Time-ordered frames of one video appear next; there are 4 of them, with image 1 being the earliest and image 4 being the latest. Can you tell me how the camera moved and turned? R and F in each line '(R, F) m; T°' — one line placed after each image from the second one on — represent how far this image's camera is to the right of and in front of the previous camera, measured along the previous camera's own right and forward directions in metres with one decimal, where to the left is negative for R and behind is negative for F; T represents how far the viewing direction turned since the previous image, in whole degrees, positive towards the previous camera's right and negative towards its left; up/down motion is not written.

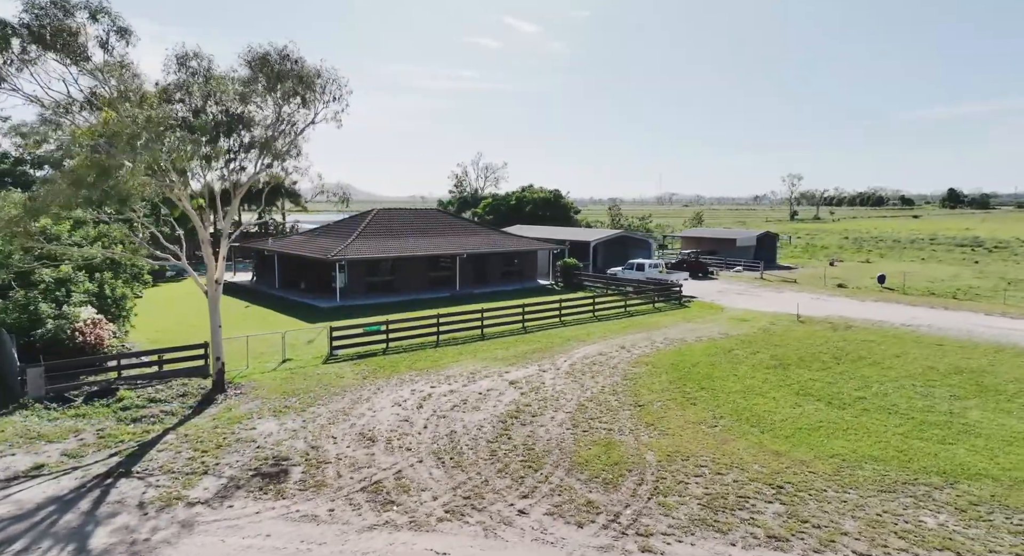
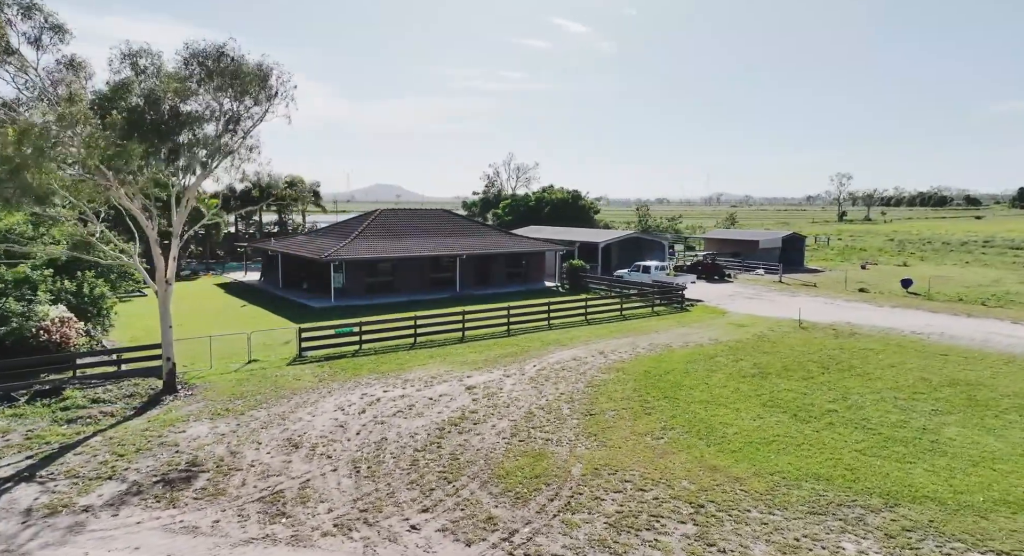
(+1.7, +0.4) m; -3°
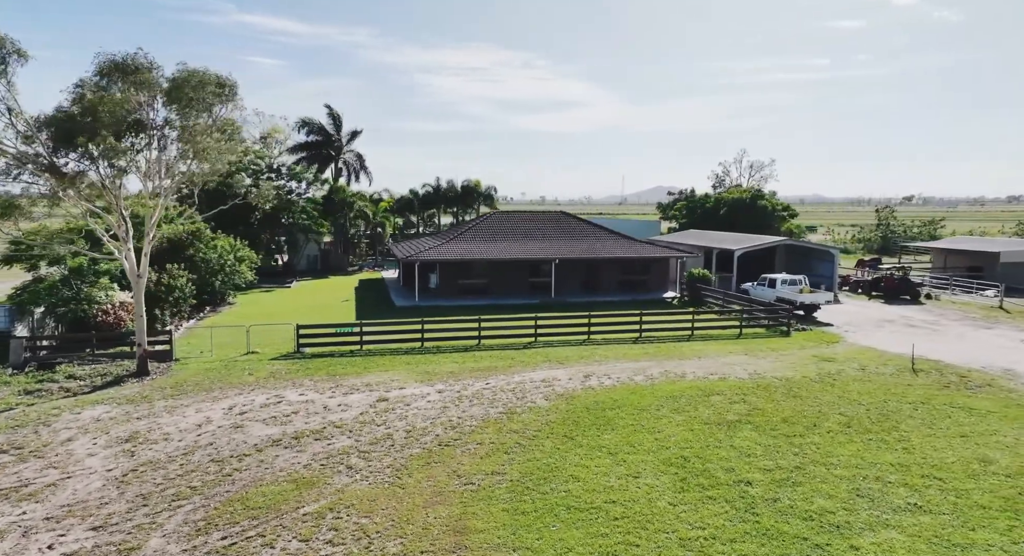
(+6.8, +2.2) m; -20°
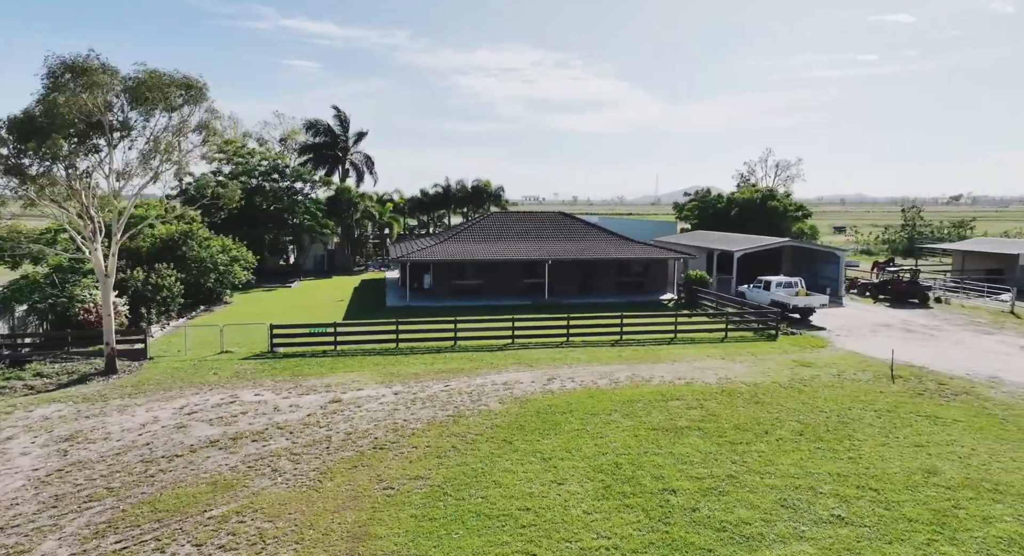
(+1.7, 0.0) m; -2°
